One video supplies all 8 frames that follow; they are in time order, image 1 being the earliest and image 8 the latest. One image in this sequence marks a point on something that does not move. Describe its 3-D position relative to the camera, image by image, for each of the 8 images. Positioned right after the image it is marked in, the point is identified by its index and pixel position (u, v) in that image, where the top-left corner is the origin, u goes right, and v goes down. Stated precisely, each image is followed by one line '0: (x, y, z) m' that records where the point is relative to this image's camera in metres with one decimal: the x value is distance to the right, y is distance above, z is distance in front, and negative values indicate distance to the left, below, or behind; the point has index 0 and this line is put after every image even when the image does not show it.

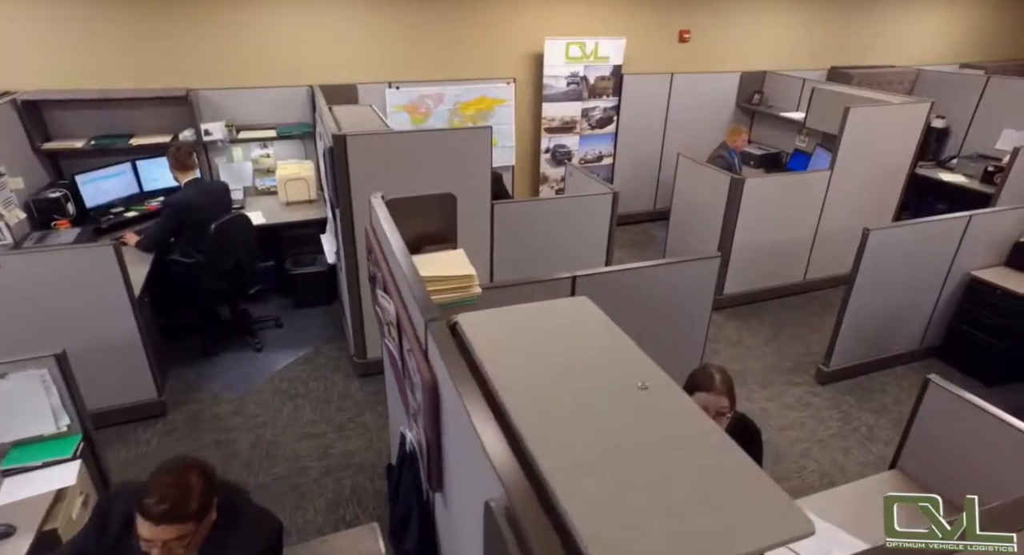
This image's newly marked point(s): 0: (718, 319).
0: (+1.4, -0.3, +3.9) m
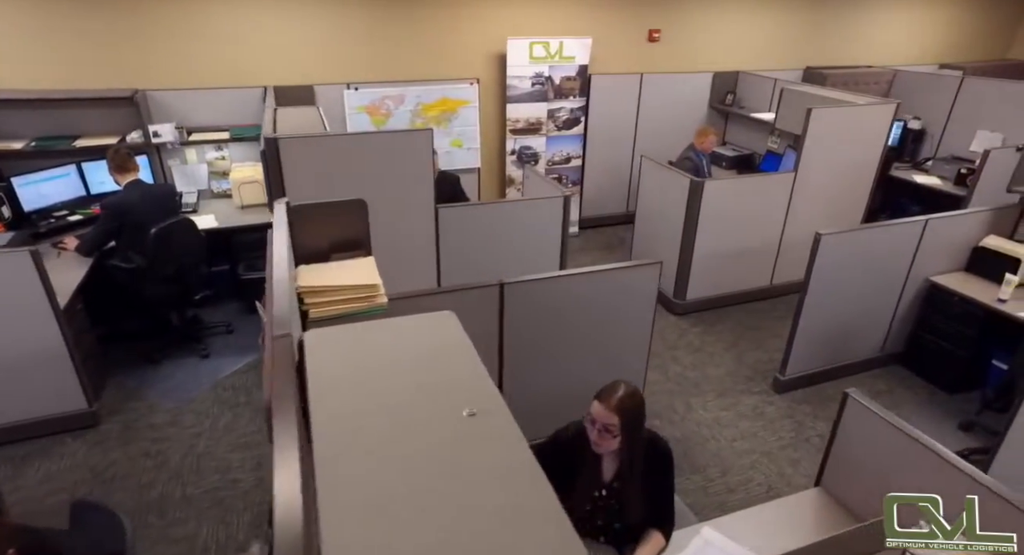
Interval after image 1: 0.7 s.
0: (+1.1, -0.3, +3.8) m
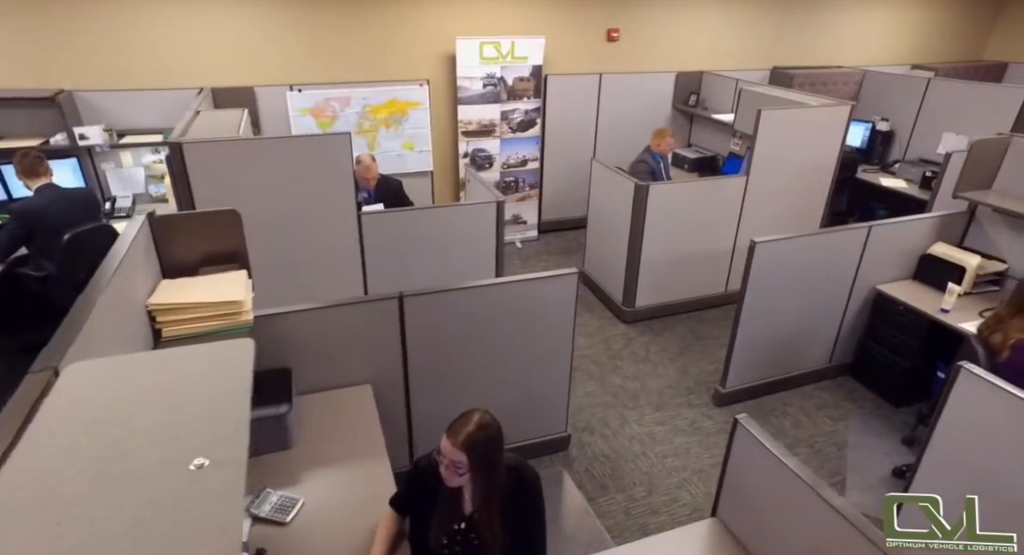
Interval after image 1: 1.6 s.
0: (+0.8, -0.4, +3.7) m
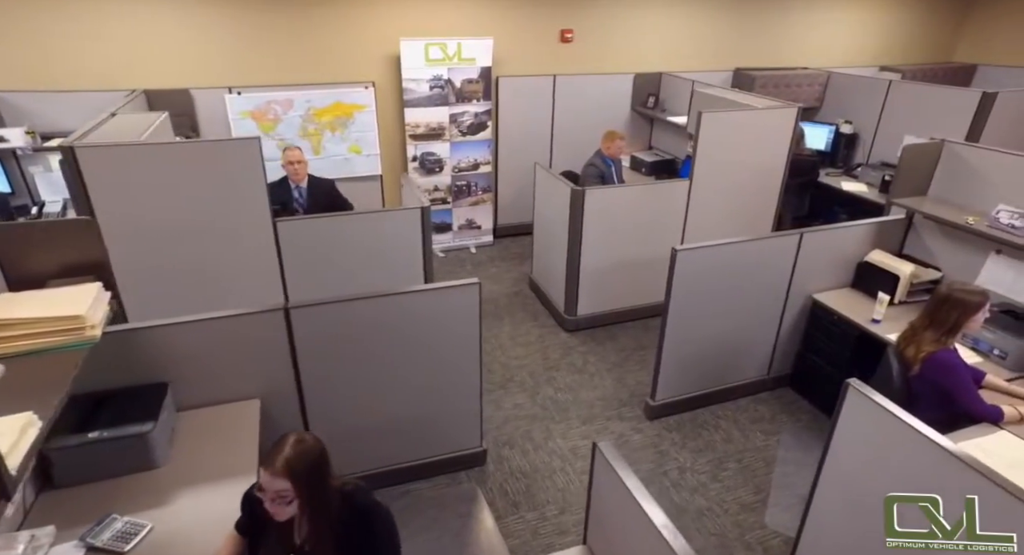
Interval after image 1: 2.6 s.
0: (+0.4, -0.4, +3.6) m
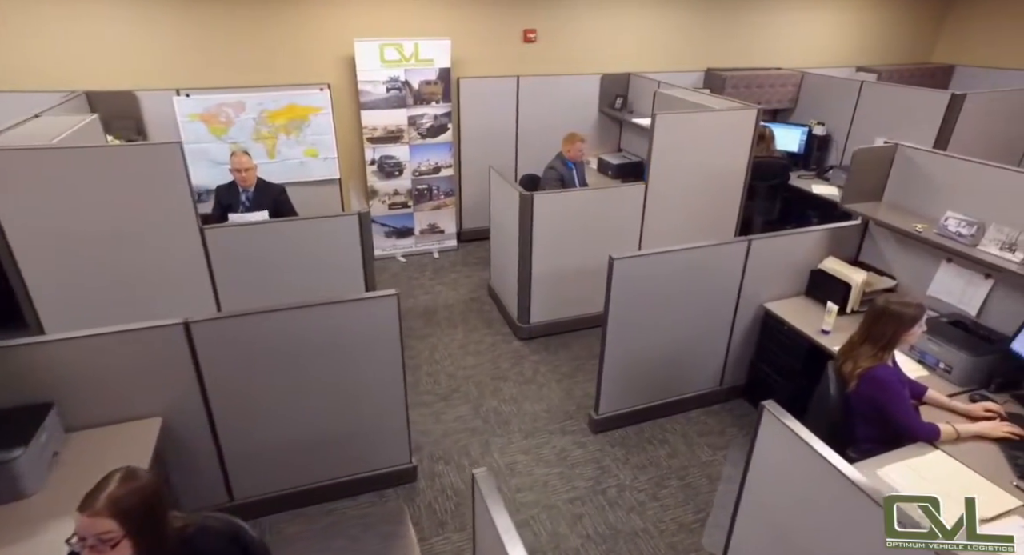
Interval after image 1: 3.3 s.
0: (+0.1, -0.5, +3.5) m
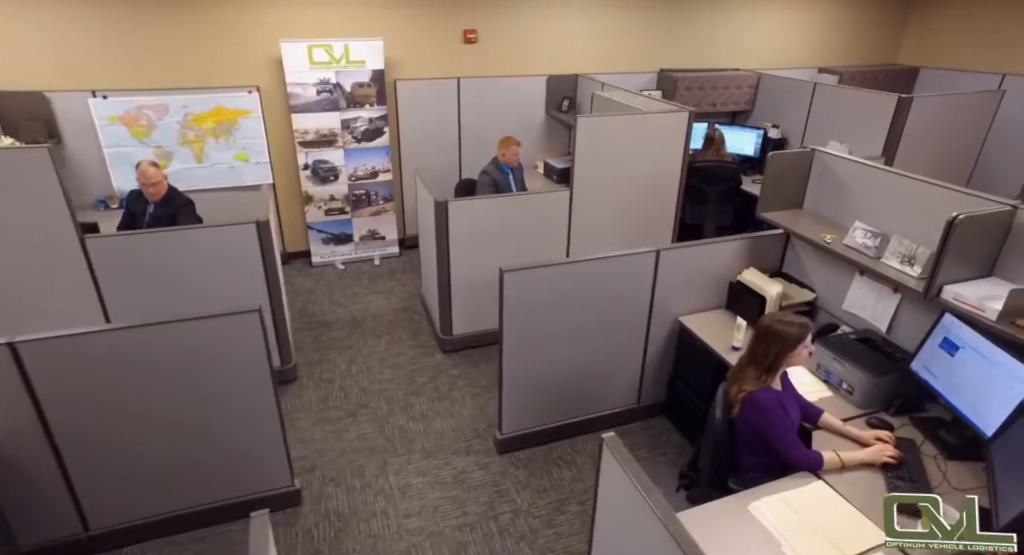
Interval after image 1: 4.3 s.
0: (-0.4, -0.5, +3.4) m
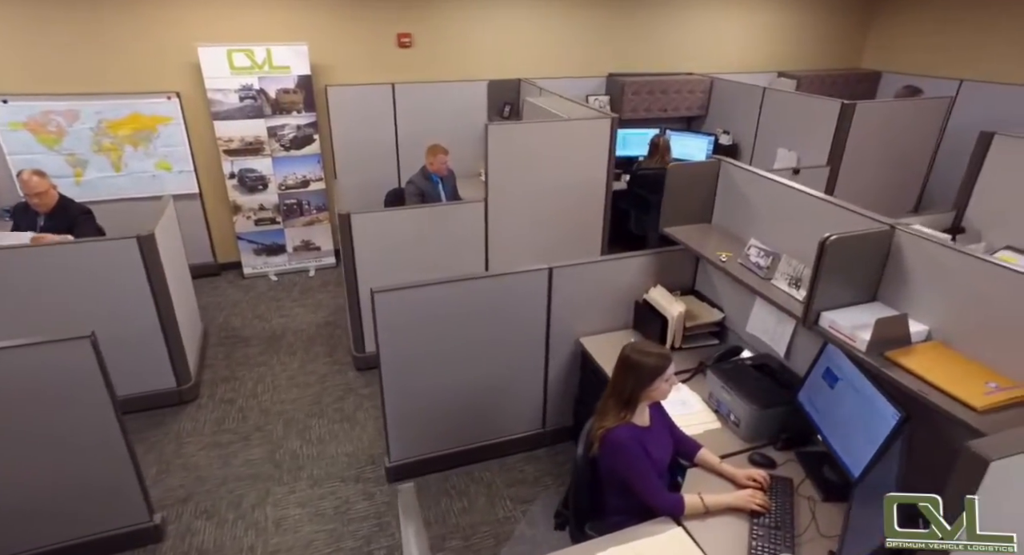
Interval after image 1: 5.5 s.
0: (-0.9, -0.6, +3.2) m
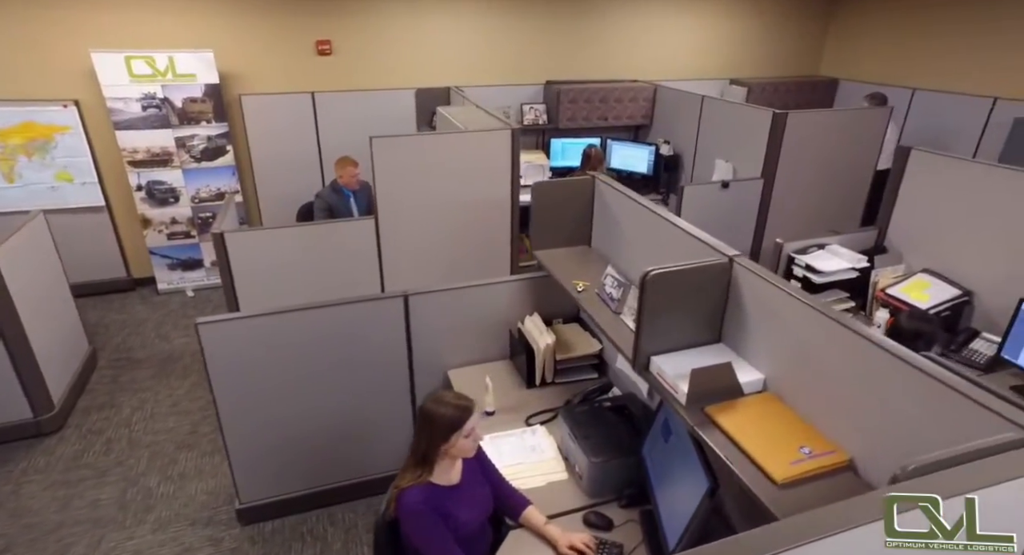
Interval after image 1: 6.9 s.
0: (-1.5, -0.7, +3.0) m
